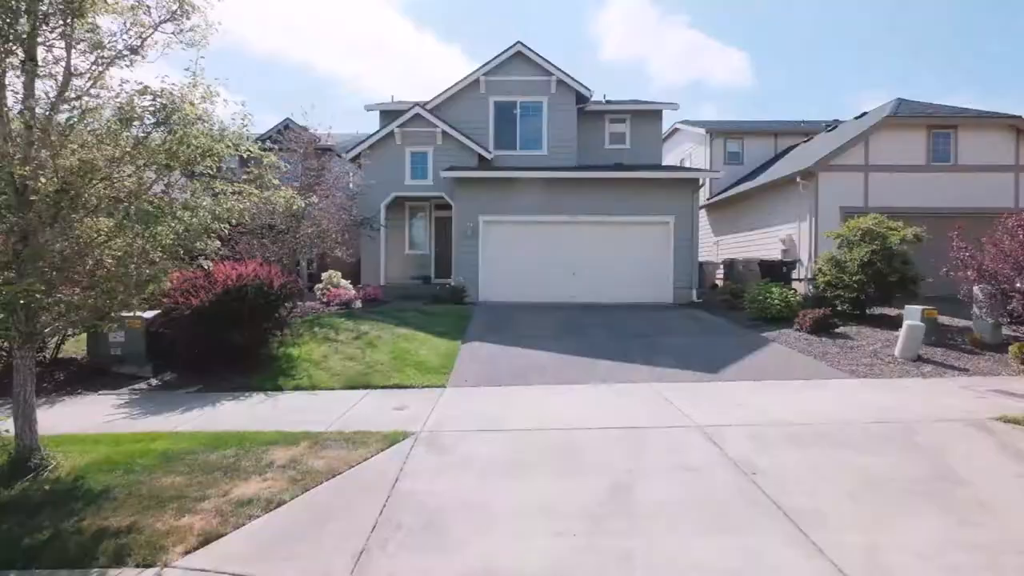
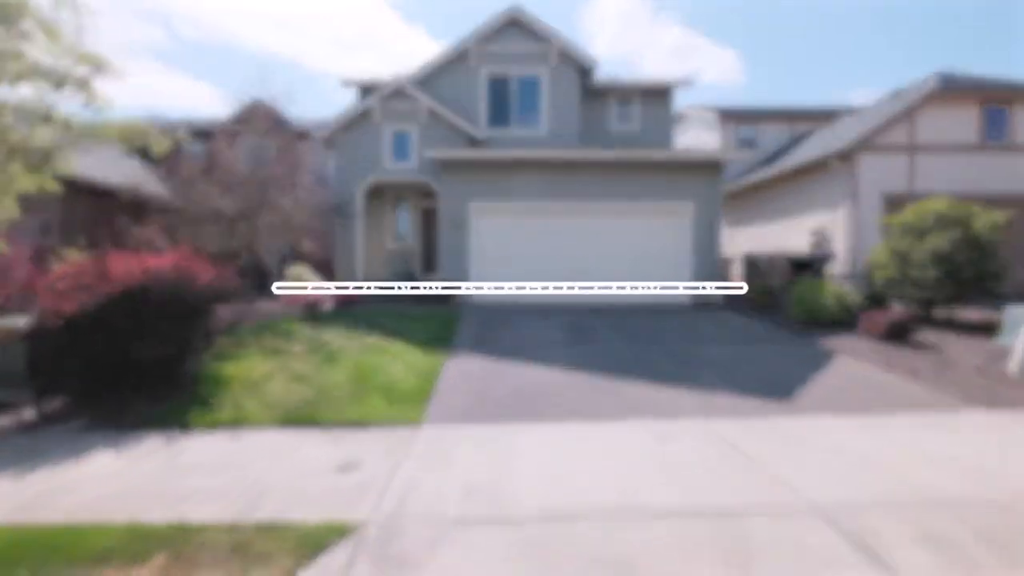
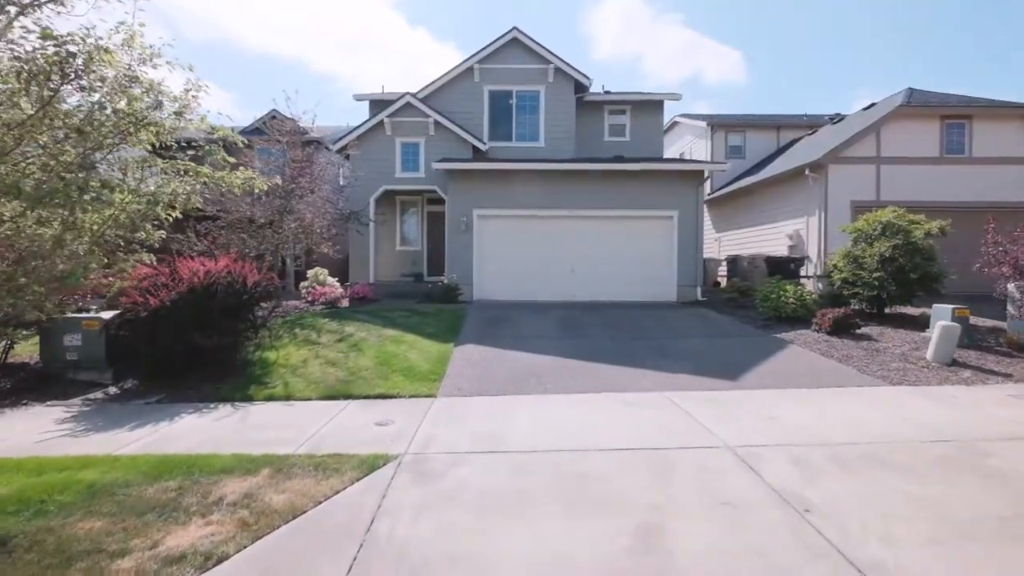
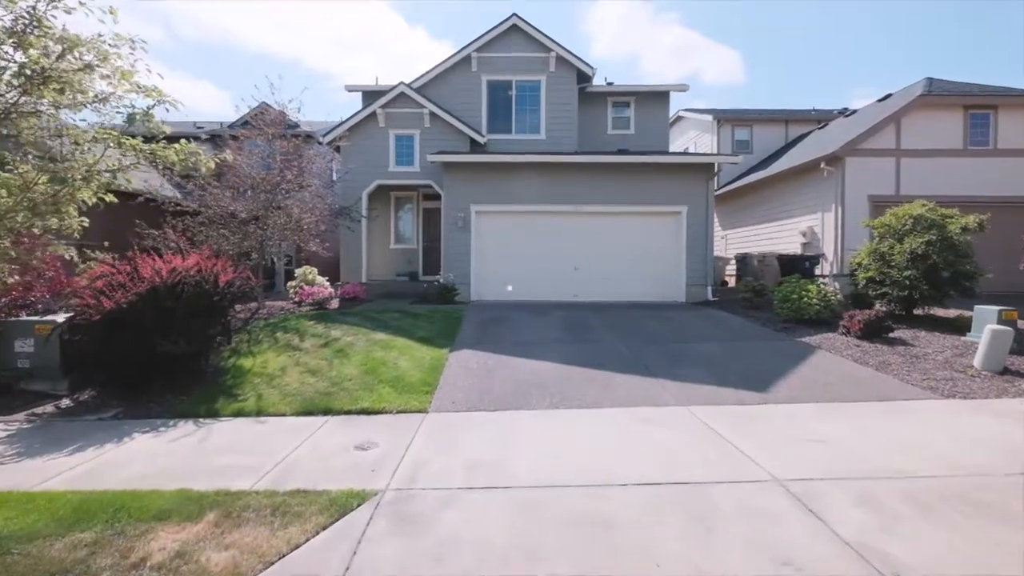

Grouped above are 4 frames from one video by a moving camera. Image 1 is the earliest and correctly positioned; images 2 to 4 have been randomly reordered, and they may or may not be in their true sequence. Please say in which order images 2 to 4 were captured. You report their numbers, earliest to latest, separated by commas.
3, 4, 2
